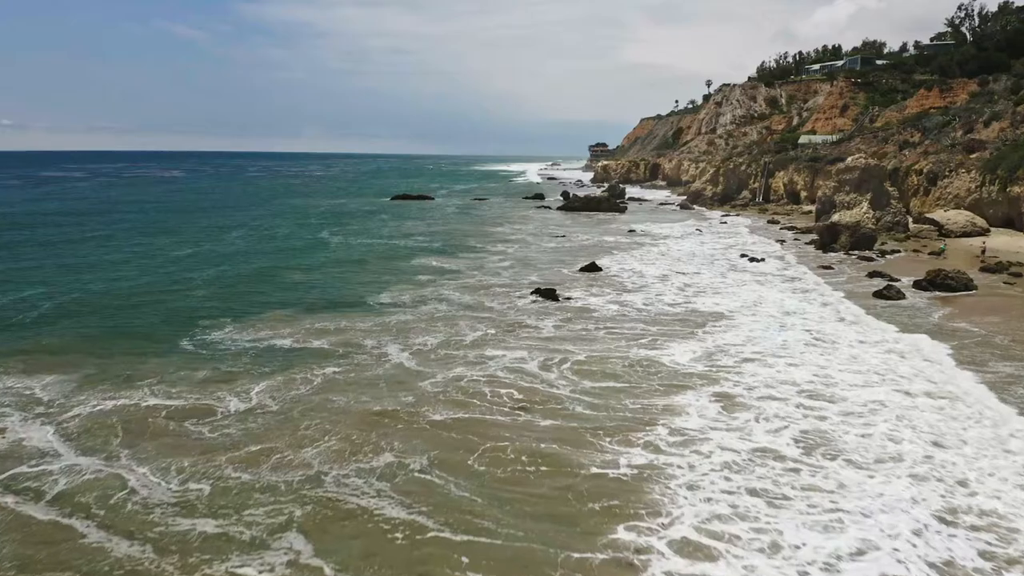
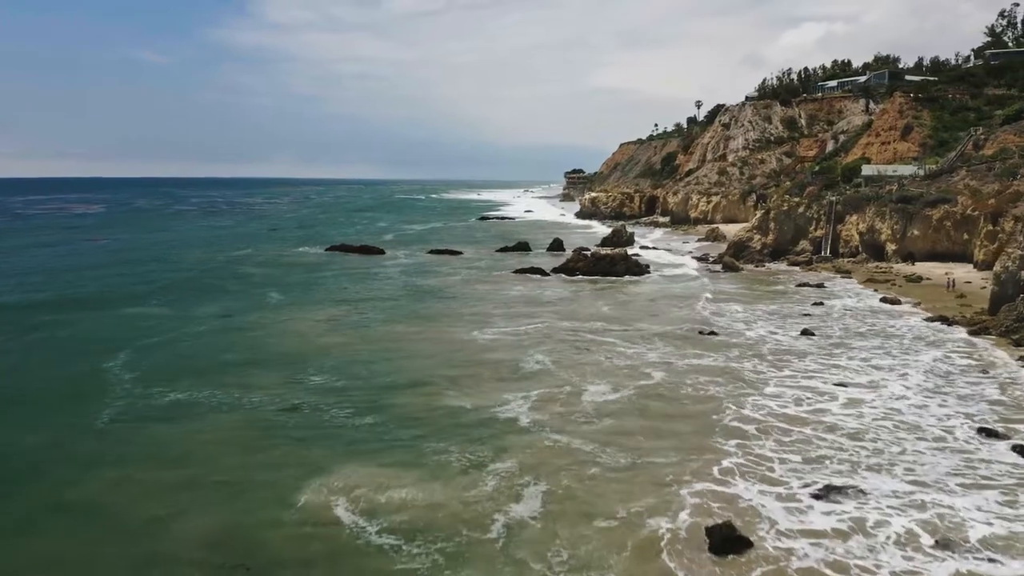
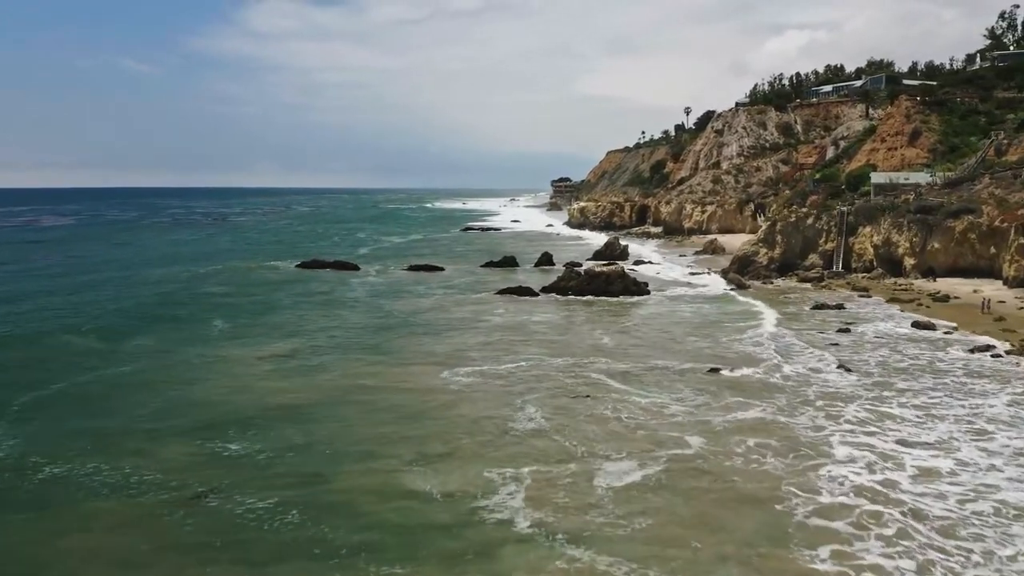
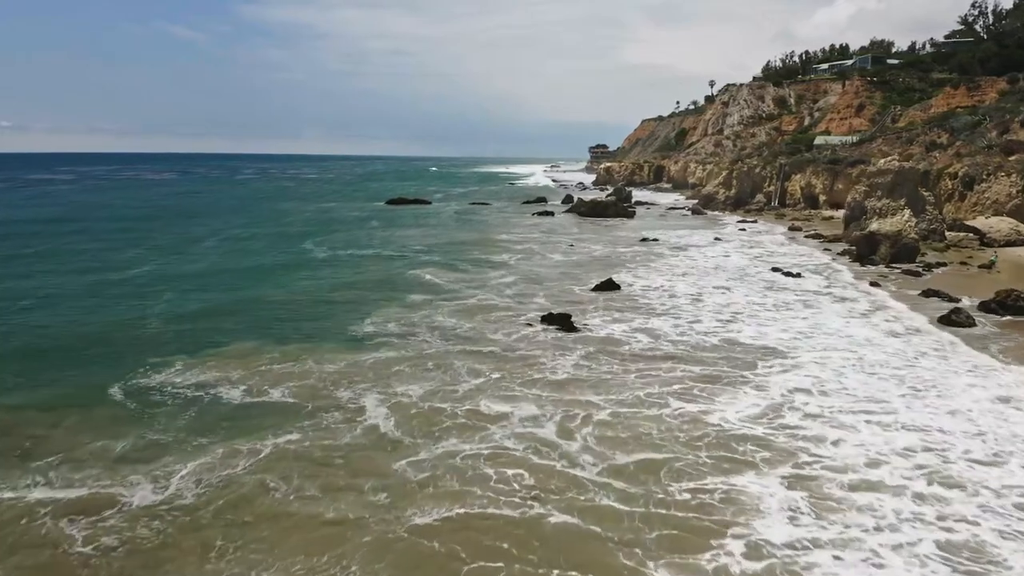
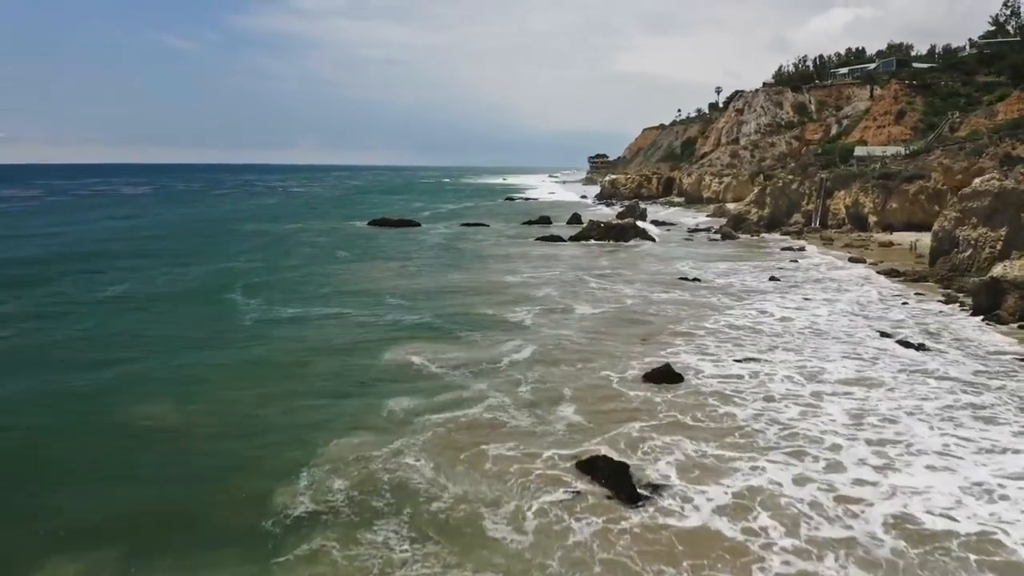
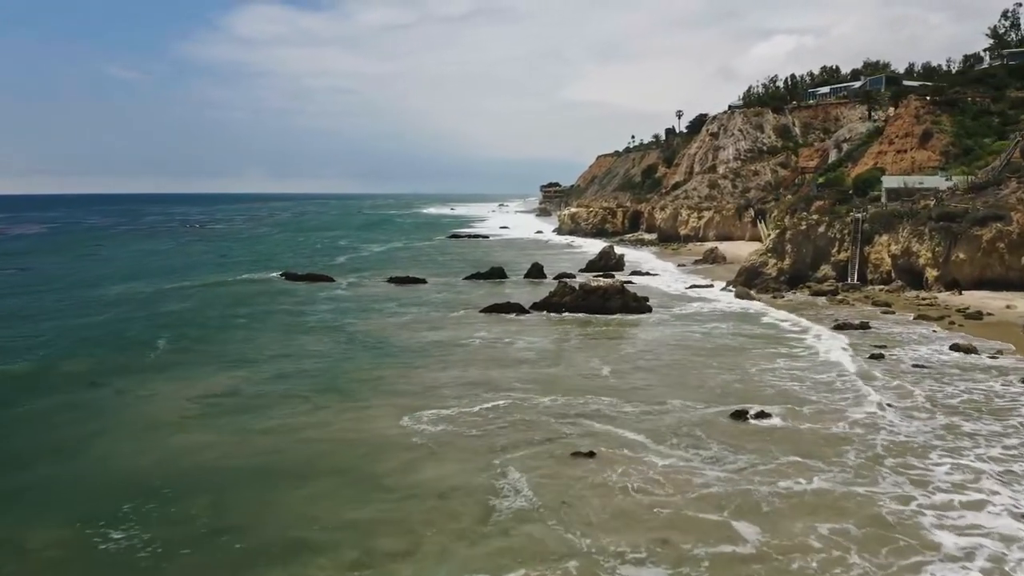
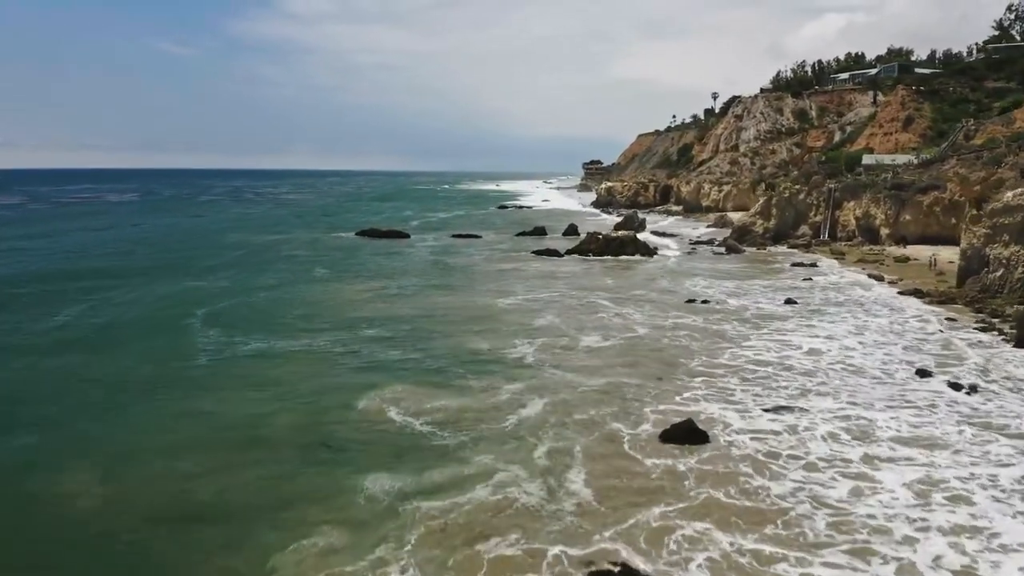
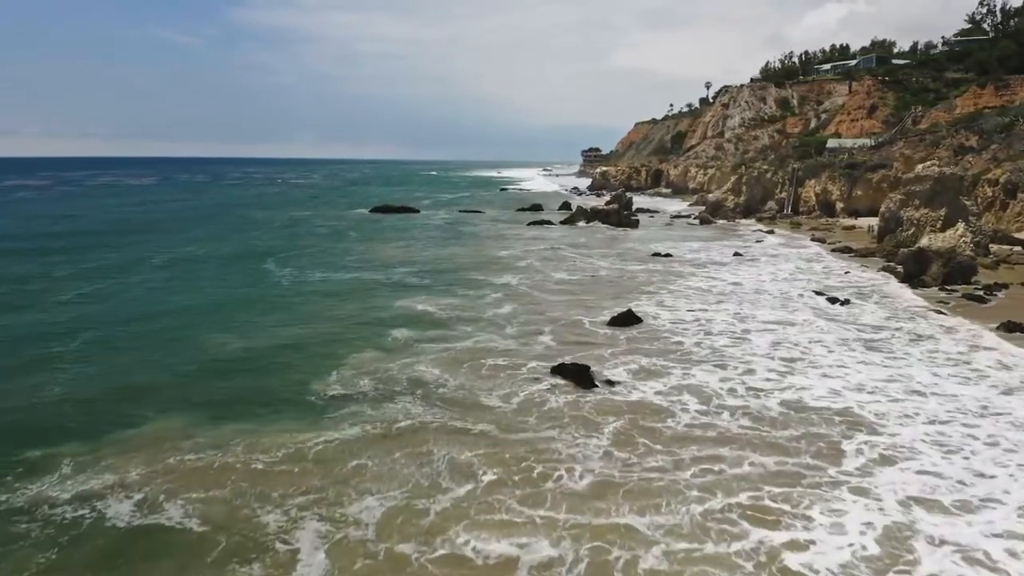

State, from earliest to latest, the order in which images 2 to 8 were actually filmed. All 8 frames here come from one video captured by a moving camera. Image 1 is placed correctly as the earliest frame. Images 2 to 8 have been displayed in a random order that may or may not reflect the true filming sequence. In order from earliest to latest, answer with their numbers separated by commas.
4, 8, 5, 7, 2, 3, 6
